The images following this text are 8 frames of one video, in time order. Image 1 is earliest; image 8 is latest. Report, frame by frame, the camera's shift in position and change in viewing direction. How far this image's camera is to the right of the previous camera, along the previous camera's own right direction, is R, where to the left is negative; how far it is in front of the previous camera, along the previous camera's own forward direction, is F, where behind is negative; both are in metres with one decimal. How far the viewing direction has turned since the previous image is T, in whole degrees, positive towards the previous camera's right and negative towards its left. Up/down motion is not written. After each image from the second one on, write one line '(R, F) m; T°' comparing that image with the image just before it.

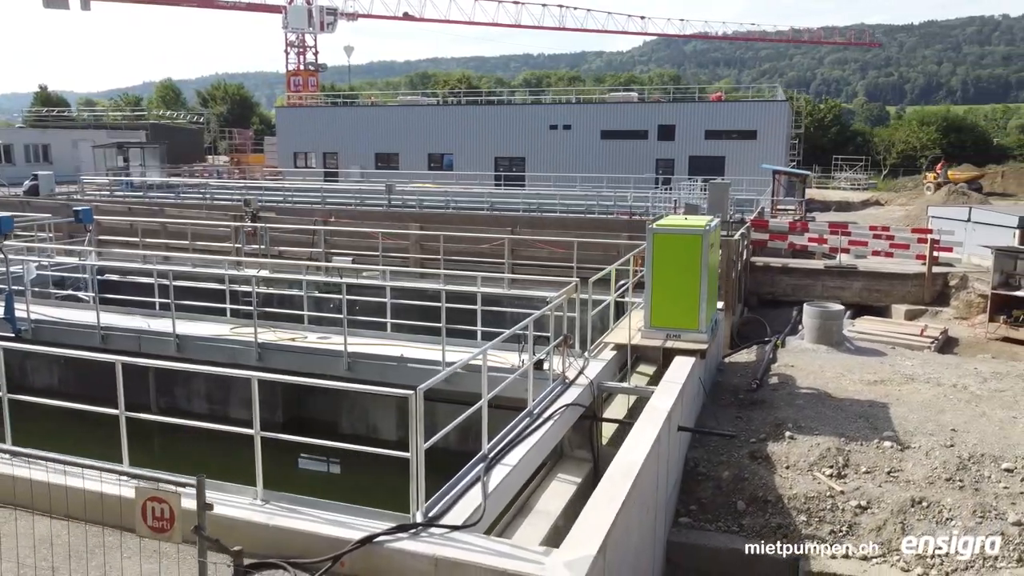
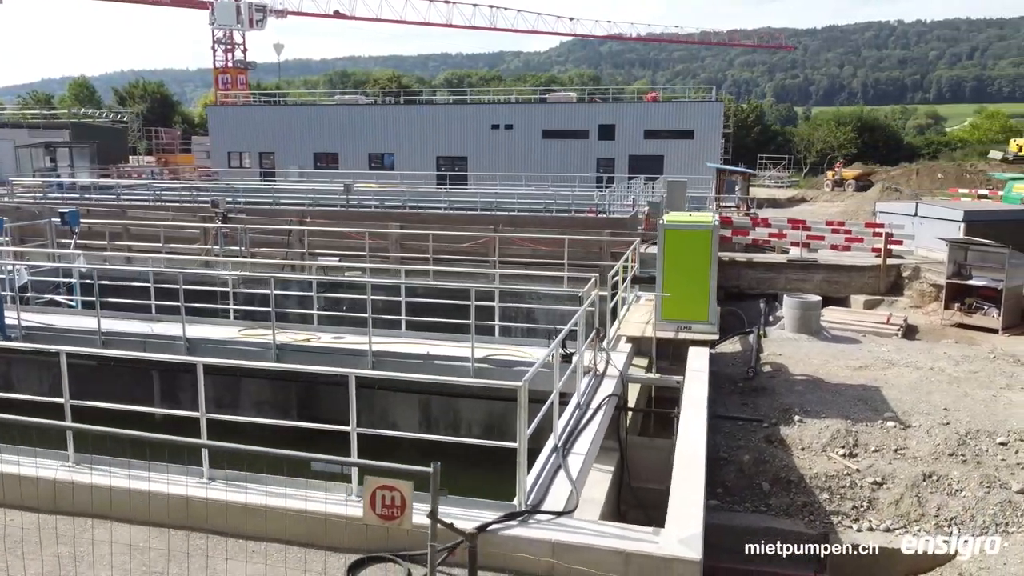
(-1.2, -0.1) m; +6°
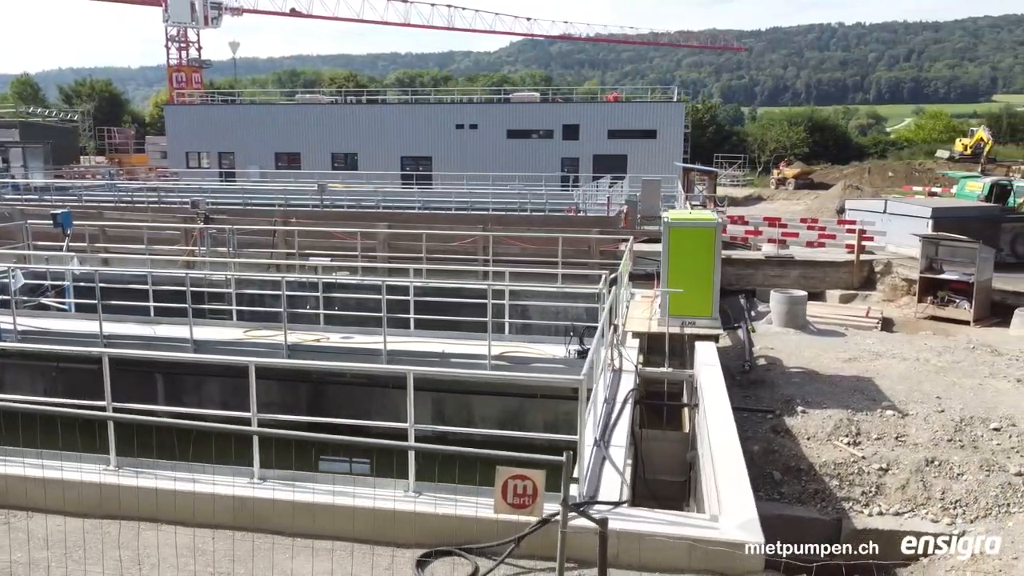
(-0.7, -0.1) m; +3°
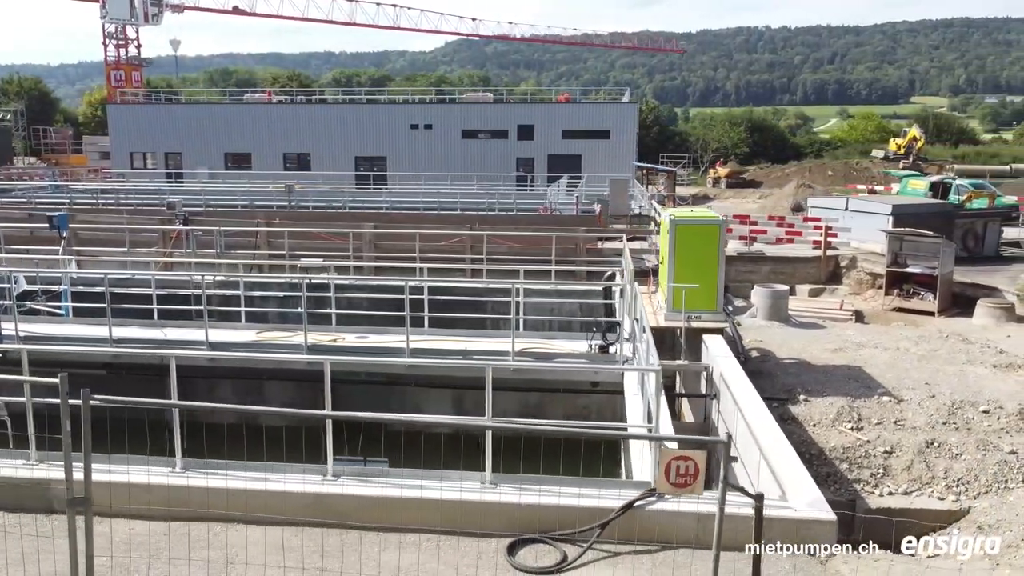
(-1.0, -0.2) m; +4°
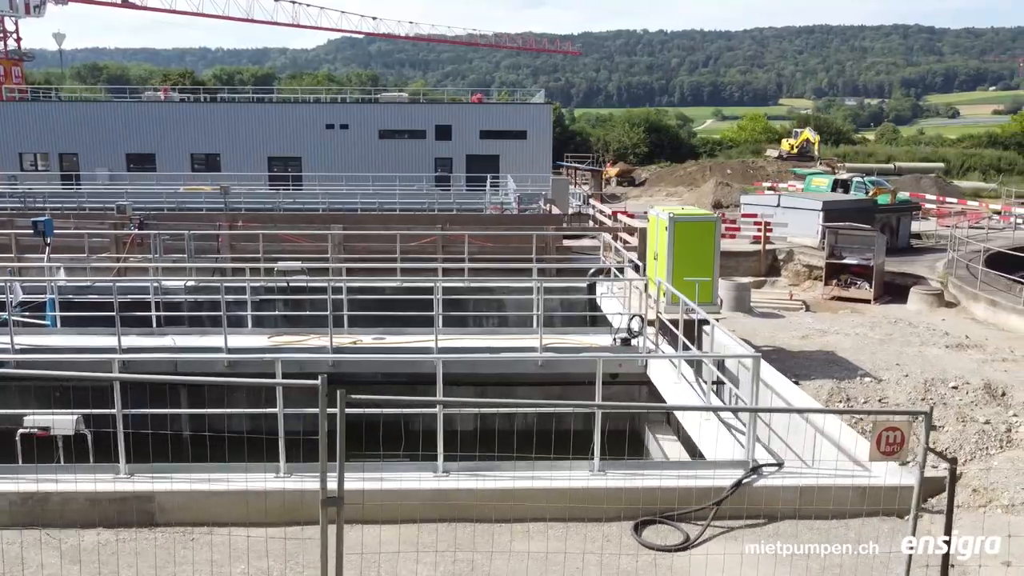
(-1.6, -0.1) m; +8°
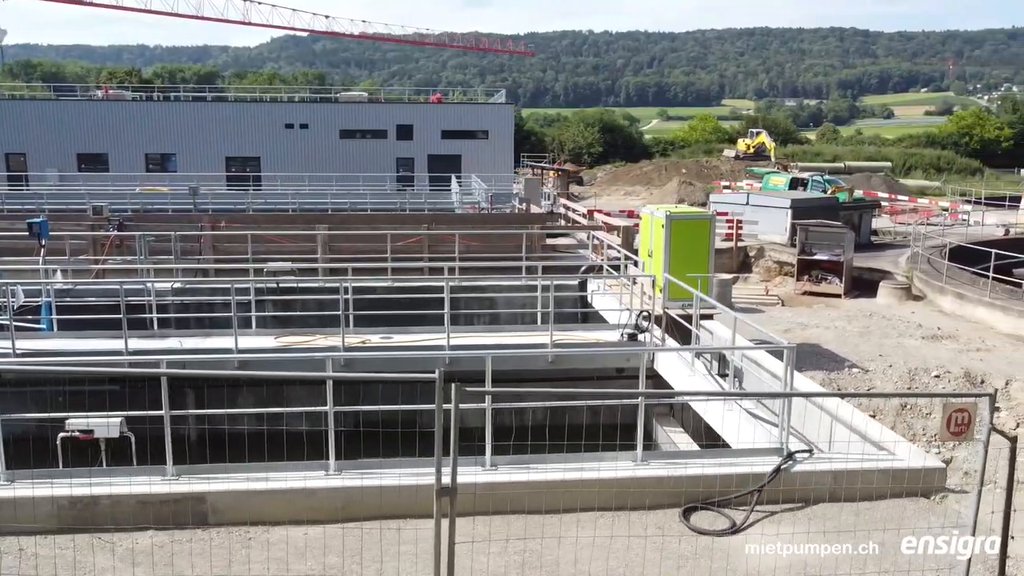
(-0.7, -0.1) m; +4°
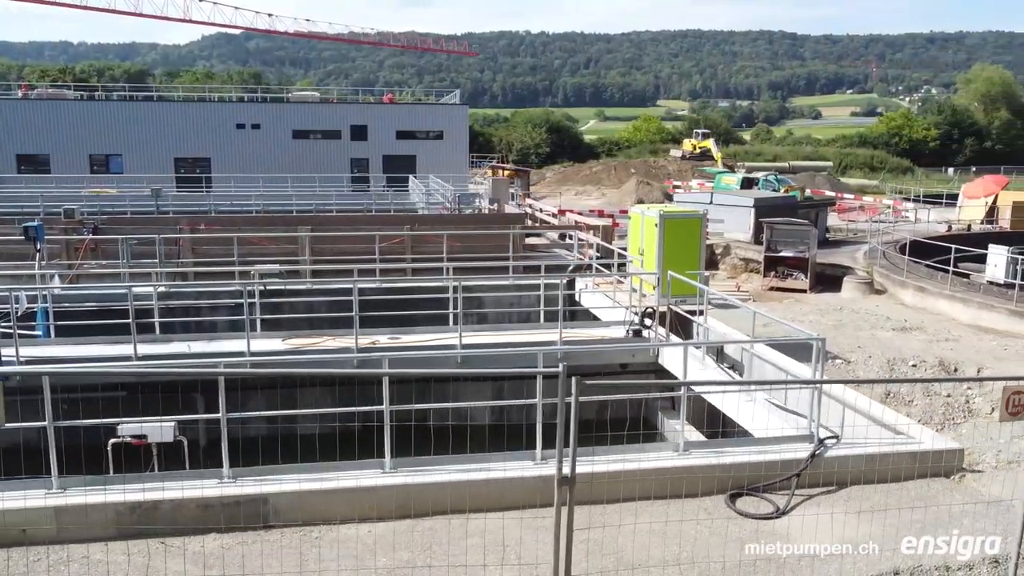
(-0.8, -0.1) m; +4°
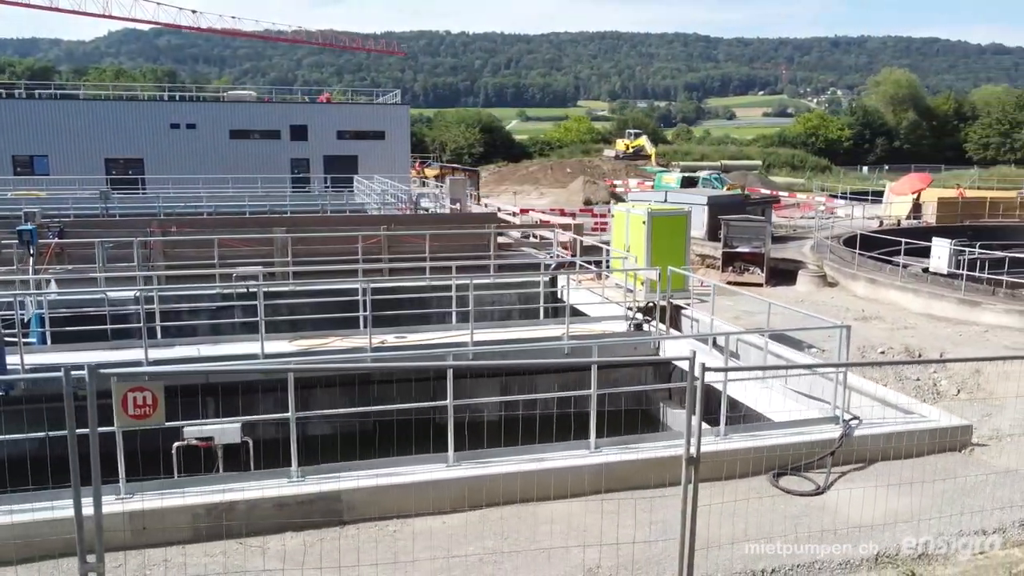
(-1.0, -0.2) m; +5°
